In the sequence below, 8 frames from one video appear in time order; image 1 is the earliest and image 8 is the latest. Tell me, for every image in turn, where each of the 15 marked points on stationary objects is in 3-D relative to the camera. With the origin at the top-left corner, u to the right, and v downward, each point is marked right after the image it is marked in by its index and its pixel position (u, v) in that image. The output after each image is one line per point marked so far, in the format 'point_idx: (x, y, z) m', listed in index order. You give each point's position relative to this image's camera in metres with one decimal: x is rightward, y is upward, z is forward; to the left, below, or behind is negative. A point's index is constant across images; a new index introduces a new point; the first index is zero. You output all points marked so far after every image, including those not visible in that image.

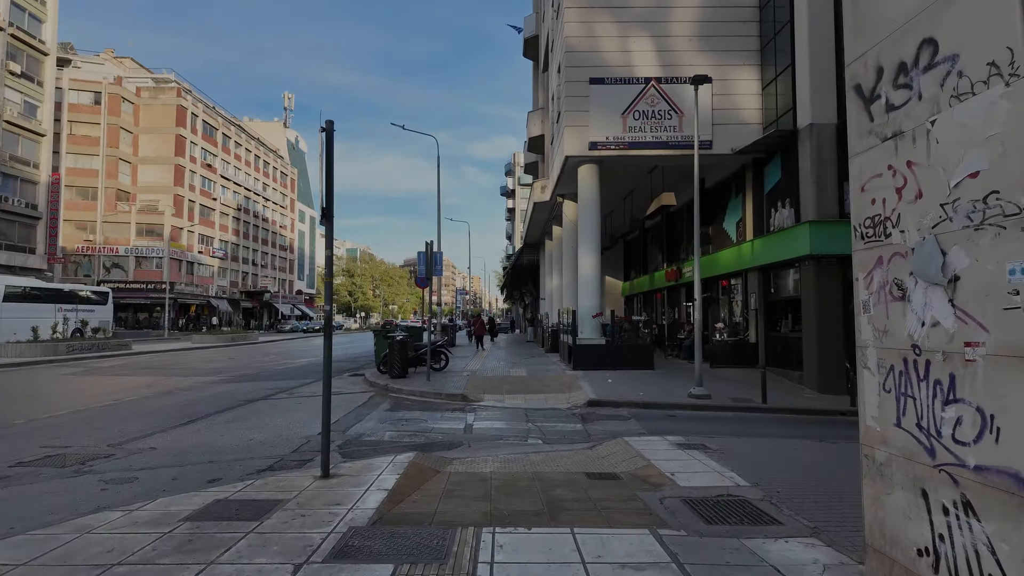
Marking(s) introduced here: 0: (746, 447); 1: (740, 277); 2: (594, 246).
0: (+3.2, -2.2, +8.1) m
1: (+7.3, +0.3, +19.1) m
2: (+2.5, +1.3, +17.9) m
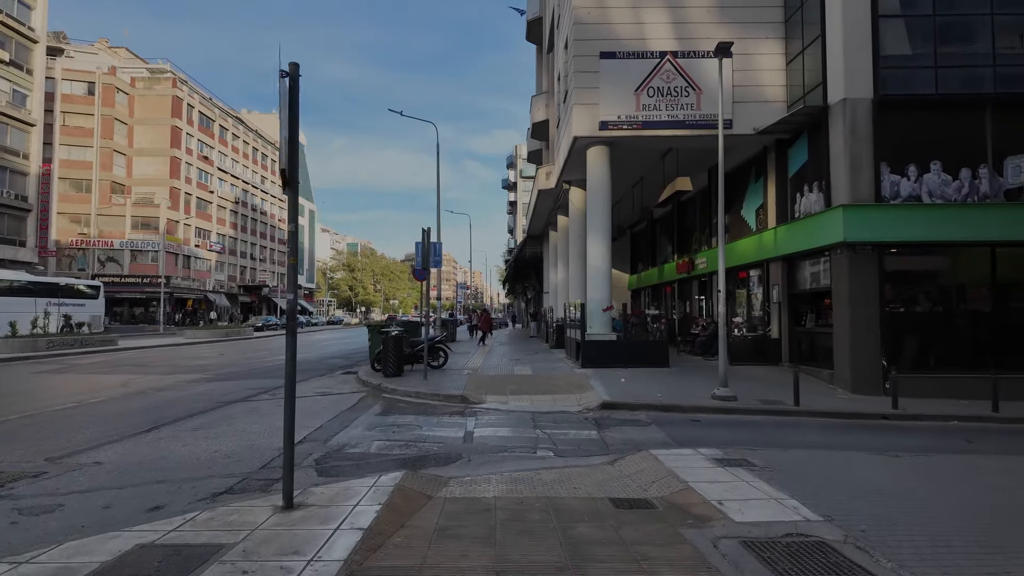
0: (+3.3, -2.0, +6.8) m
1: (+7.5, +0.6, +17.8) m
2: (+2.6, +1.5, +16.7) m
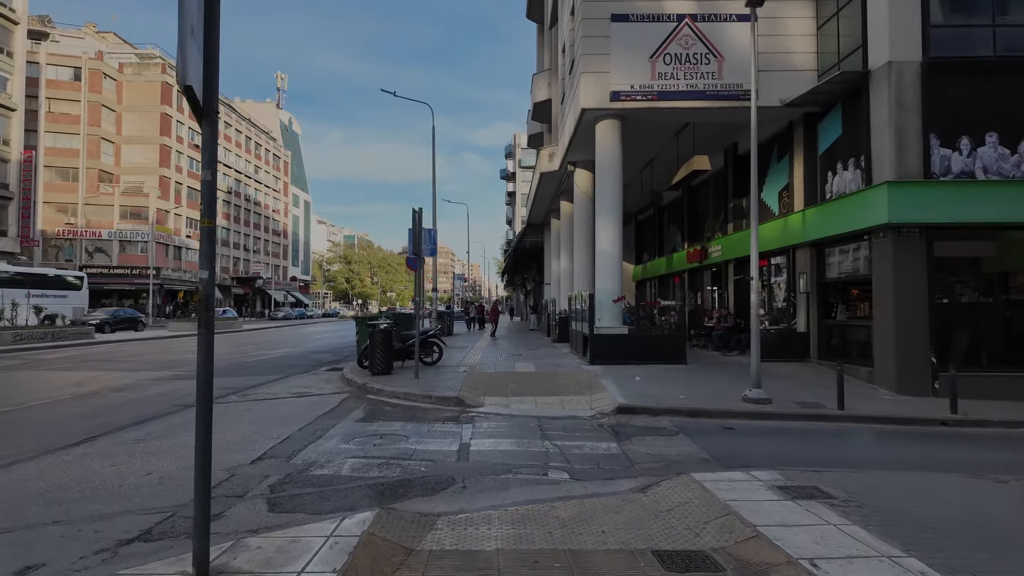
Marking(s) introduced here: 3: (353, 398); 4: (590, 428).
0: (+3.3, -1.8, +5.4) m
1: (+7.5, +0.9, +16.3) m
2: (+2.6, +1.8, +15.2) m
3: (-3.0, -2.1, +11.2) m
4: (+1.2, -2.1, +8.7) m
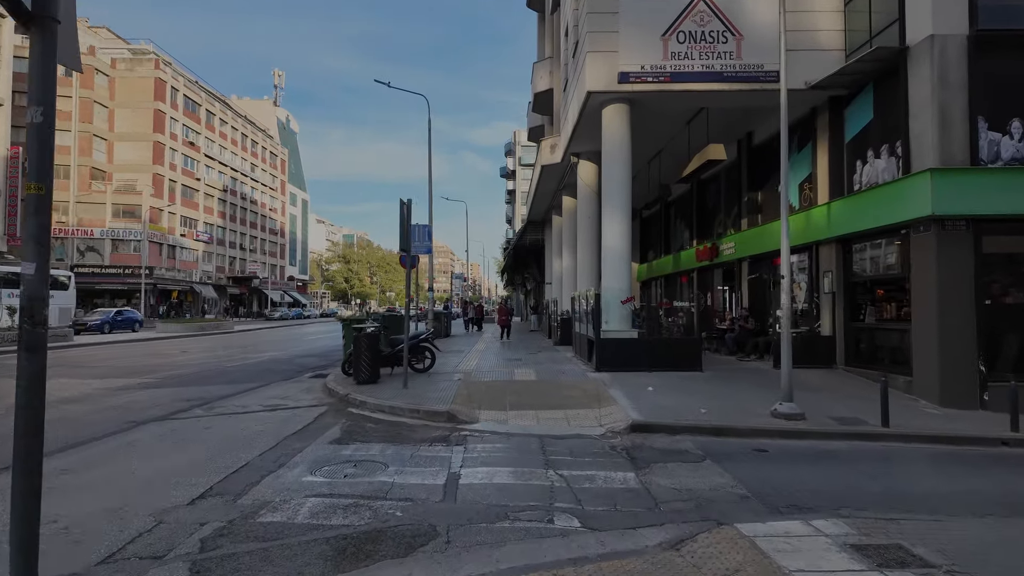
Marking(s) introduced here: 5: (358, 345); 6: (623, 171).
0: (+3.3, -1.8, +4.2) m
1: (+7.5, +0.9, +15.1) m
2: (+2.6, +1.8, +13.9) m
3: (-3.0, -2.1, +9.9) m
4: (+1.1, -2.1, +7.5) m
5: (-3.1, -1.1, +11.8) m
6: (+2.6, +2.8, +13.9) m
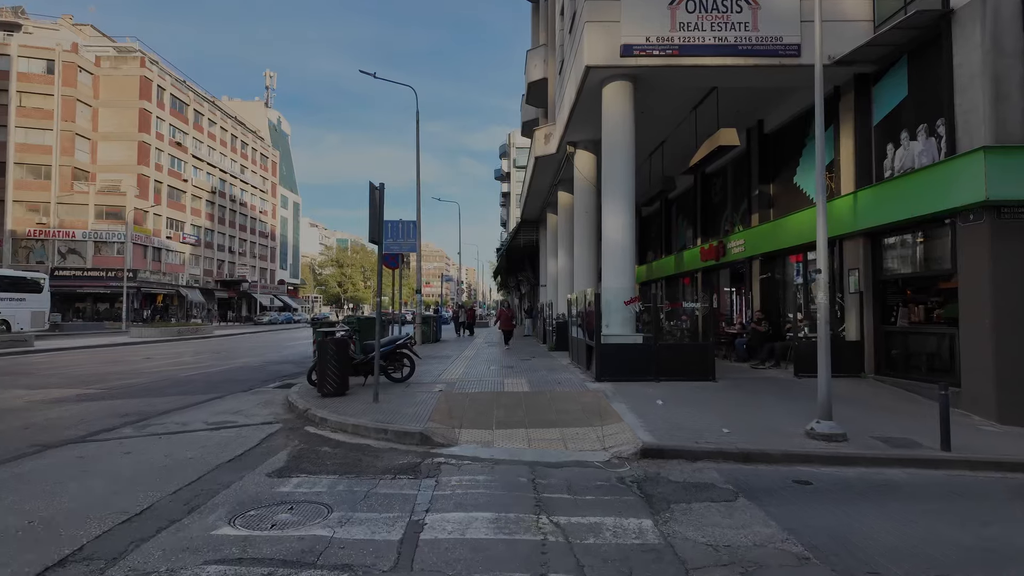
0: (+3.2, -1.8, +2.7) m
1: (+7.2, +0.9, +13.7) m
2: (+2.4, +1.8, +12.5) m
3: (-3.2, -2.0, +8.4) m
4: (+1.0, -2.0, +6.0) m
5: (-3.3, -1.1, +10.3) m
6: (+2.4, +2.8, +12.4) m
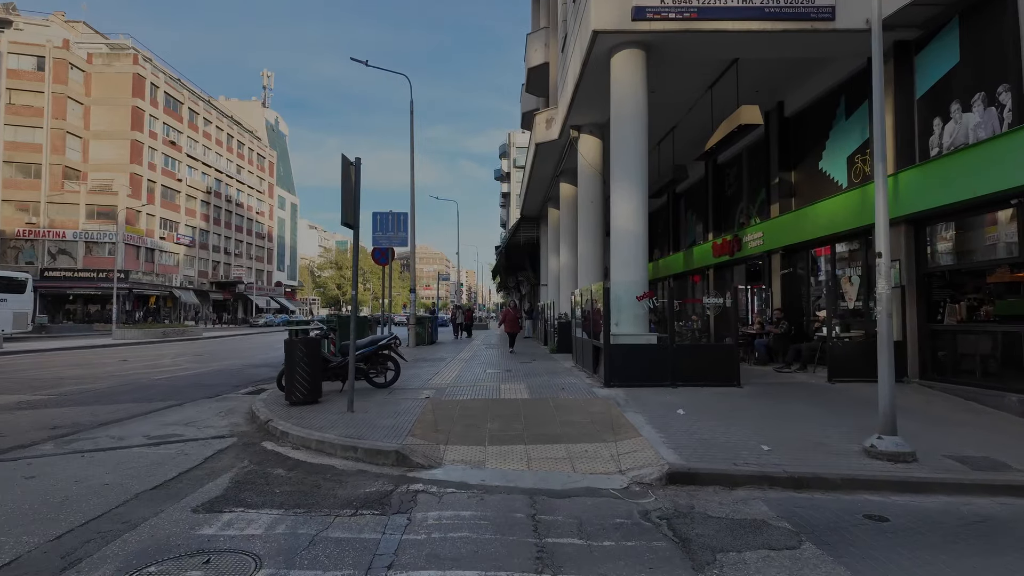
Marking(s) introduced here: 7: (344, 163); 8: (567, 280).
0: (+3.1, -1.6, +1.3) m
1: (+7.2, +1.0, +12.3) m
2: (+2.3, +2.0, +11.1) m
3: (-3.3, -1.9, +7.1) m
4: (+0.9, -1.9, +4.7) m
5: (-3.3, -1.0, +9.0) m
6: (+2.3, +2.9, +11.1) m
7: (-2.4, +1.8, +8.5) m
8: (+1.8, +0.2, +19.4) m
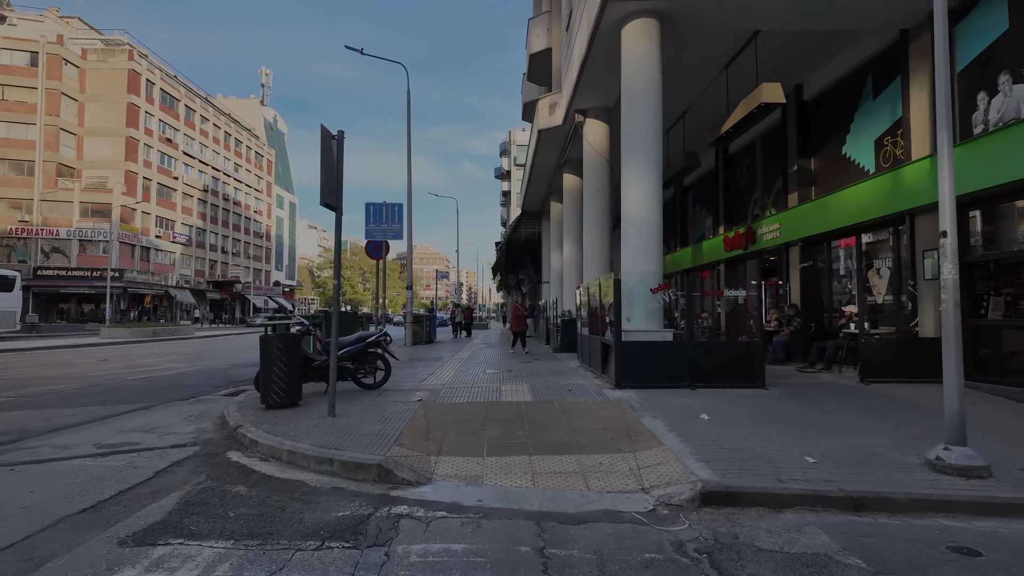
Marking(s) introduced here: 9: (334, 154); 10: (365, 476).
0: (+3.1, -1.5, +0.4) m
1: (+7.2, +1.1, +11.4) m
2: (+2.4, +2.1, +10.2) m
3: (-3.2, -1.8, +6.1) m
4: (+0.9, -1.7, +3.7) m
5: (-3.3, -0.8, +8.0) m
6: (+2.3, +3.0, +10.2) m
7: (-2.4, +1.9, +7.5) m
8: (+1.8, +0.4, +18.5) m
9: (-2.3, +1.7, +7.6) m
10: (-1.3, -1.7, +5.4) m
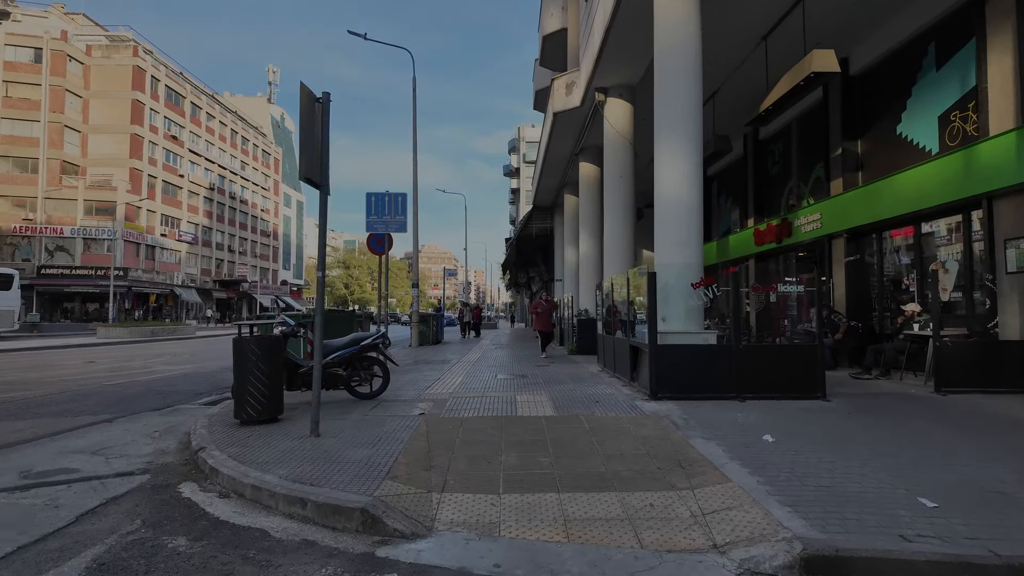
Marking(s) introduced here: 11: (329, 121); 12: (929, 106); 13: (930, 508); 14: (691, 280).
0: (+3.2, -1.4, -0.9) m
1: (+7.5, +1.2, +10.0) m
2: (+2.6, +2.2, +8.9) m
3: (-3.0, -1.7, +4.9) m
4: (+1.1, -1.6, +2.5) m
5: (-3.1, -0.8, +6.8) m
6: (+2.6, +3.1, +8.8) m
7: (-2.1, +2.0, +6.3) m
8: (+2.2, +0.5, +17.2) m
9: (-2.1, +1.8, +6.4) m
10: (-1.1, -1.6, +4.1) m
11: (-2.0, +1.8, +6.4) m
12: (+7.4, +3.2, +10.5) m
13: (+3.0, -1.5, +4.2) m
14: (+2.6, +0.1, +8.8) m
